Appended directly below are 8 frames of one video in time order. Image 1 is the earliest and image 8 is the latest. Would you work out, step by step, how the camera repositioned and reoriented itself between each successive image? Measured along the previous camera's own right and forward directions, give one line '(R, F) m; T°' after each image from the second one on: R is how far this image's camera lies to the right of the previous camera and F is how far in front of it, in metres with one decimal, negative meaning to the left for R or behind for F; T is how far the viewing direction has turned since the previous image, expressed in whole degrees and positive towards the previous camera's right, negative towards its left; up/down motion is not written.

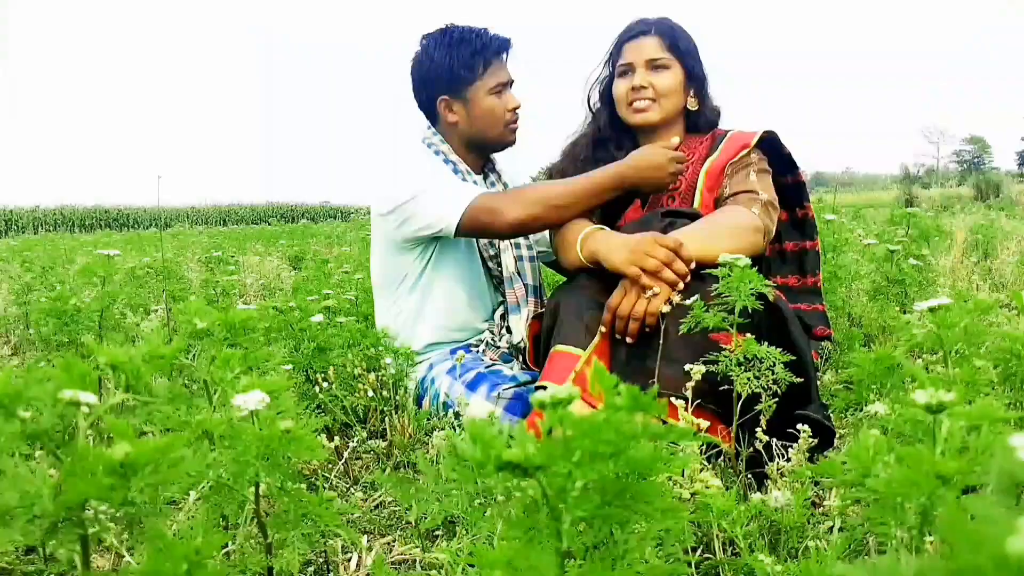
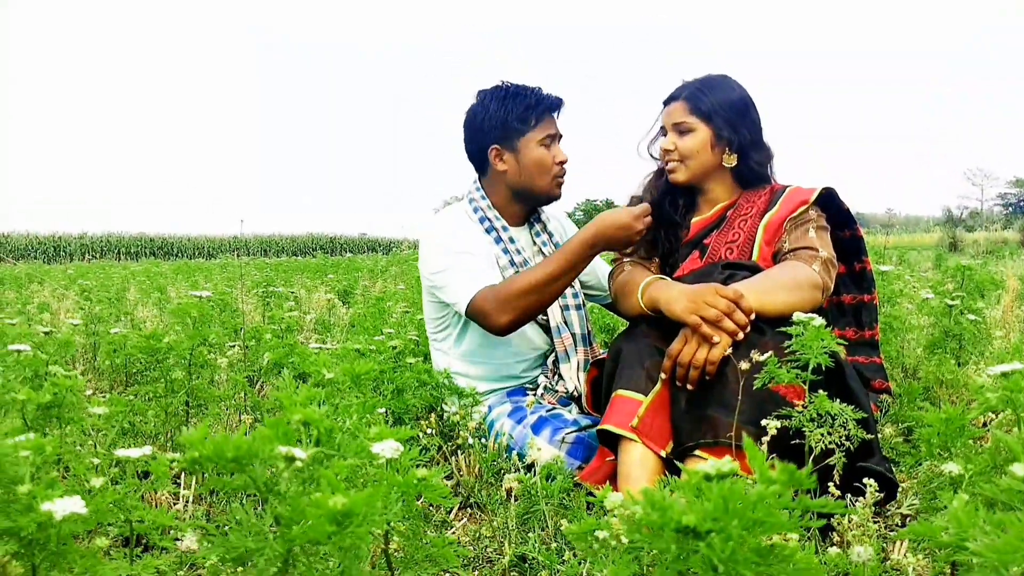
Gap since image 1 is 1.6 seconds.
(-0.1, -0.1) m; -2°
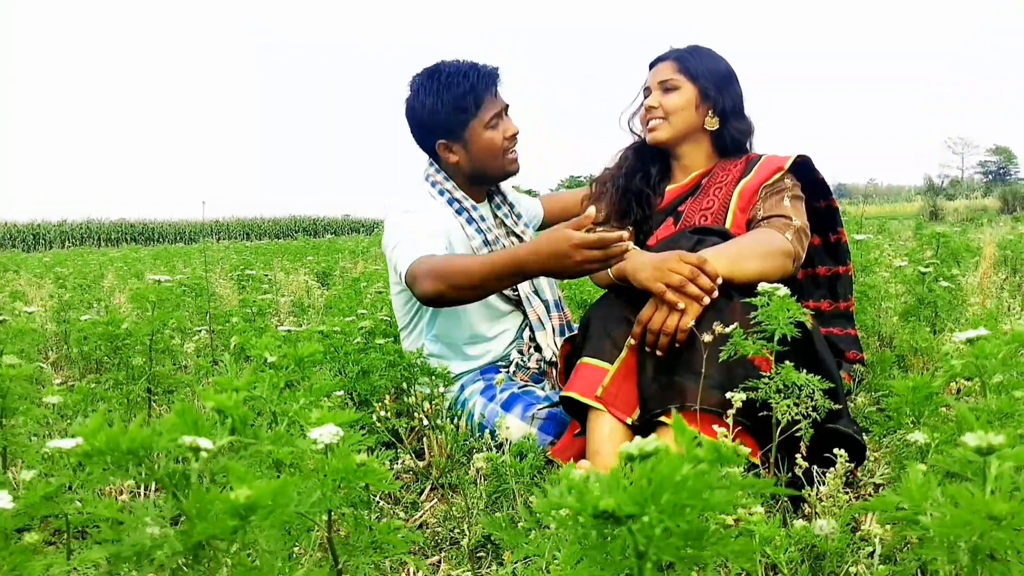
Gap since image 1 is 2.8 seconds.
(+0.1, +0.1) m; +1°
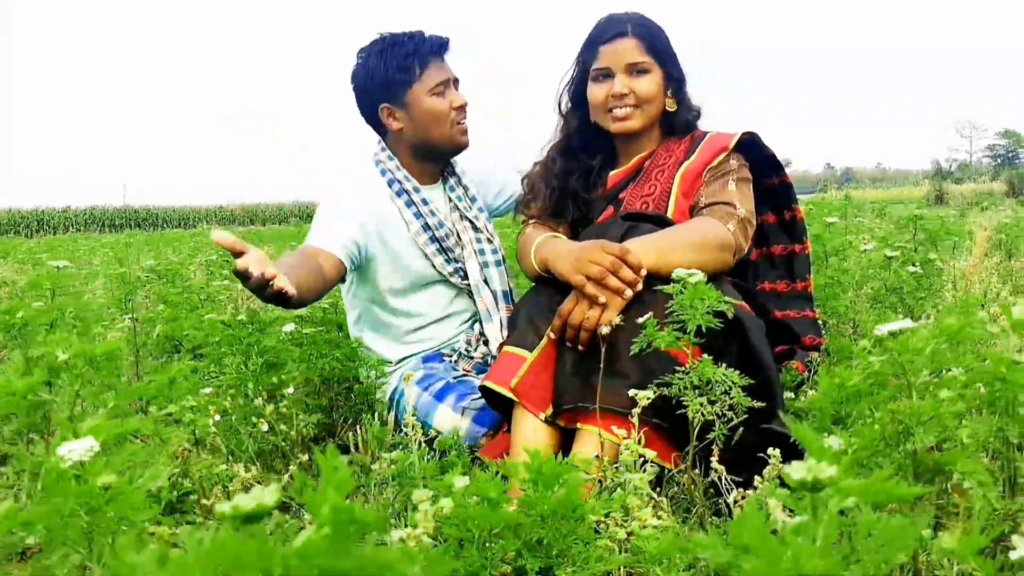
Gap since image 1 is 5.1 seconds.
(+0.3, +0.2) m; 0°
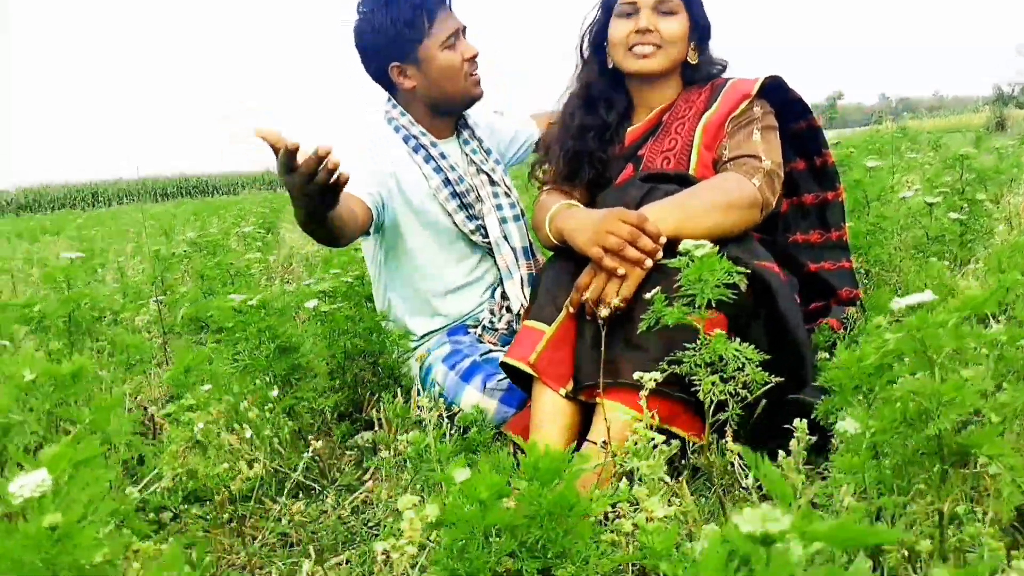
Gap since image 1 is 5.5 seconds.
(+0.1, +0.1) m; -3°
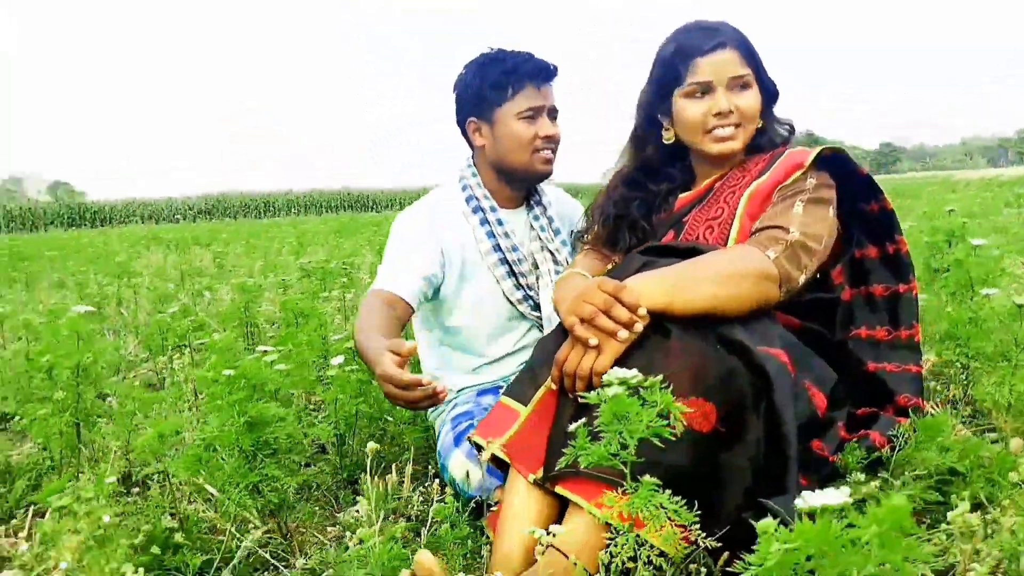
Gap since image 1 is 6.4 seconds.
(+0.5, +0.3) m; -10°
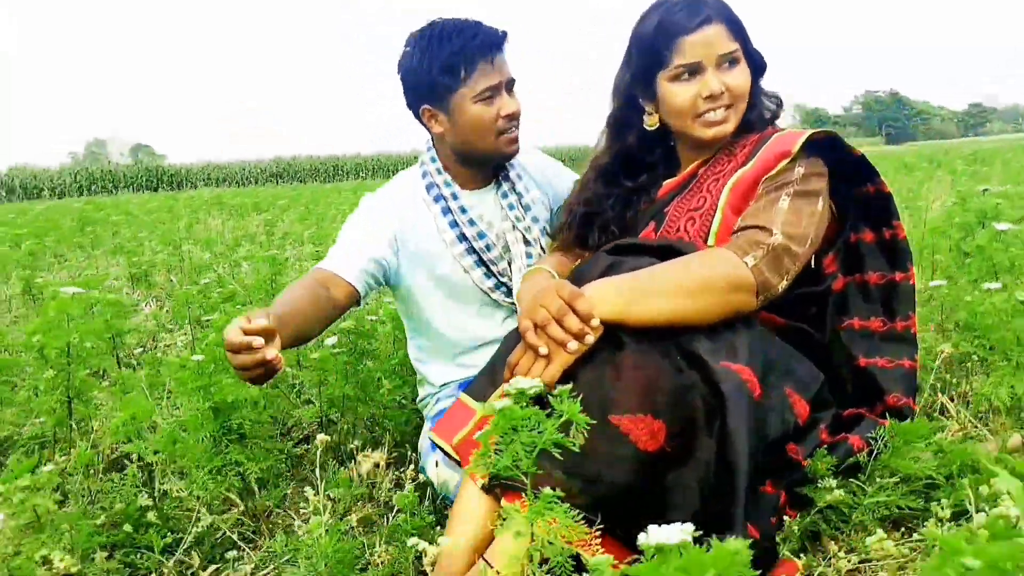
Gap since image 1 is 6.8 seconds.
(+0.3, +0.1) m; -5°
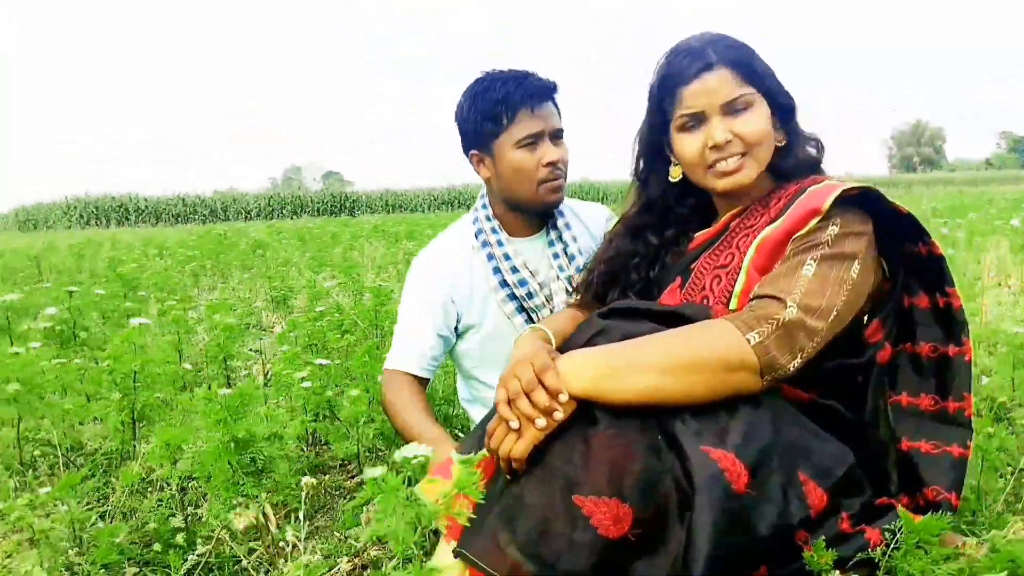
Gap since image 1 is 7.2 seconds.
(+0.5, +0.1) m; -12°
